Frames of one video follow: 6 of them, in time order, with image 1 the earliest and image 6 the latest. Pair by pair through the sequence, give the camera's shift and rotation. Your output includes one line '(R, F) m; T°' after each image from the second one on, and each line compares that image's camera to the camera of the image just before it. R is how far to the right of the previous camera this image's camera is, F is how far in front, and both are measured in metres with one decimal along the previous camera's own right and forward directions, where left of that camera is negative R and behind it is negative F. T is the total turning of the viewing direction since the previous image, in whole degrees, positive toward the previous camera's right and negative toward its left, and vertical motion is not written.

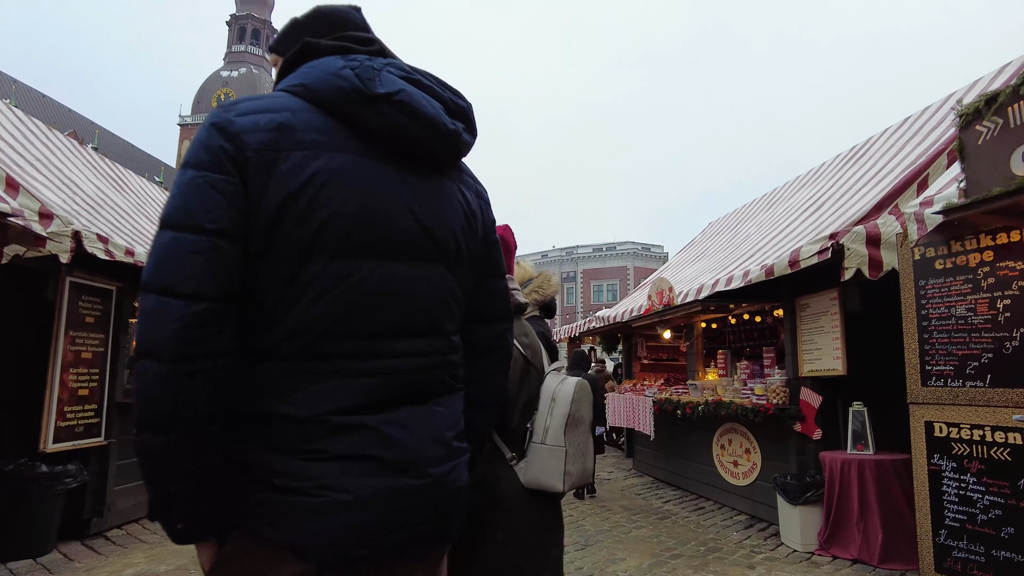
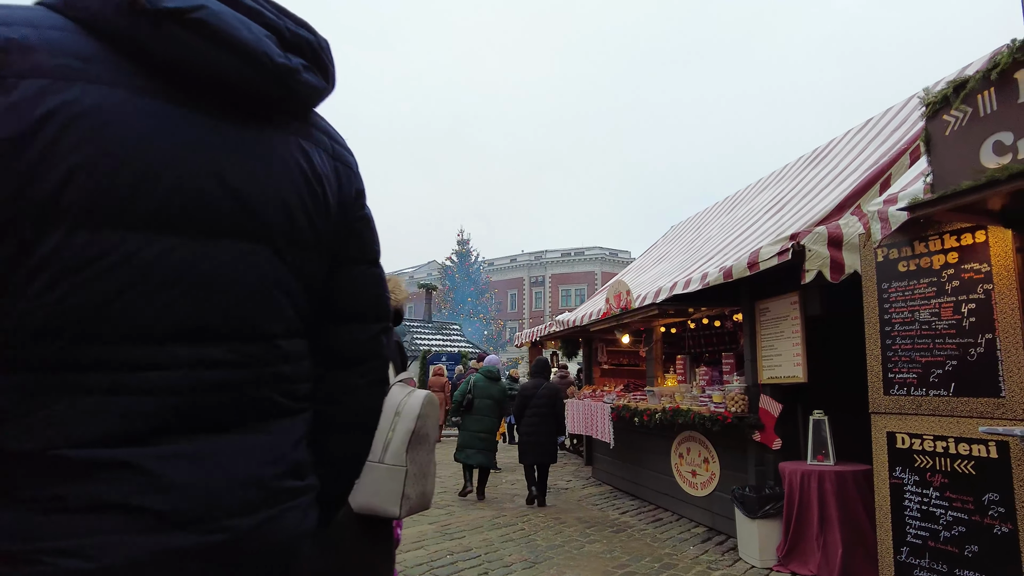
(+0.2, +0.3) m; +3°
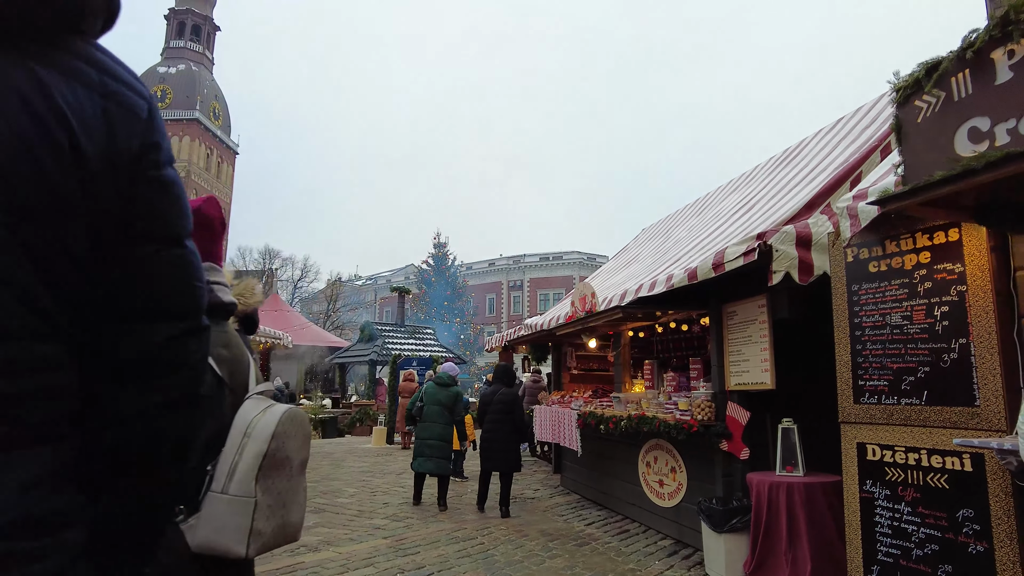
(+0.2, +0.3) m; +2°
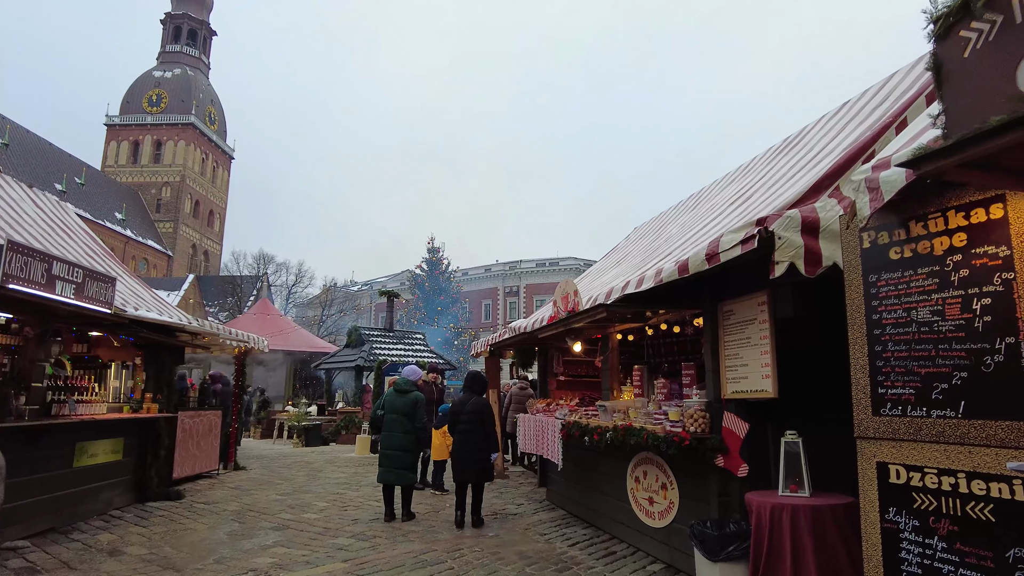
(+0.2, +0.6) m; 0°
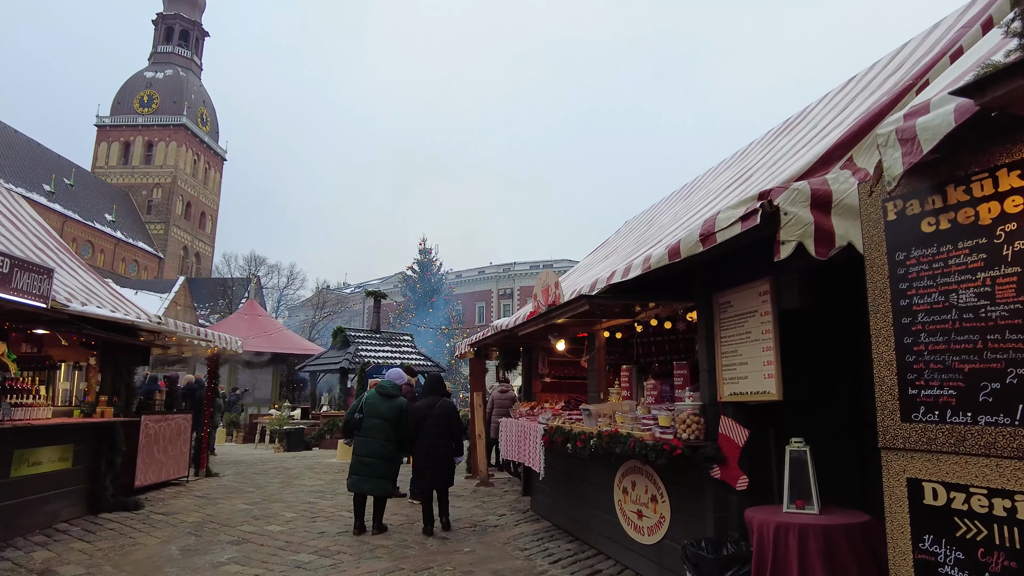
(+0.2, +0.5) m; 0°
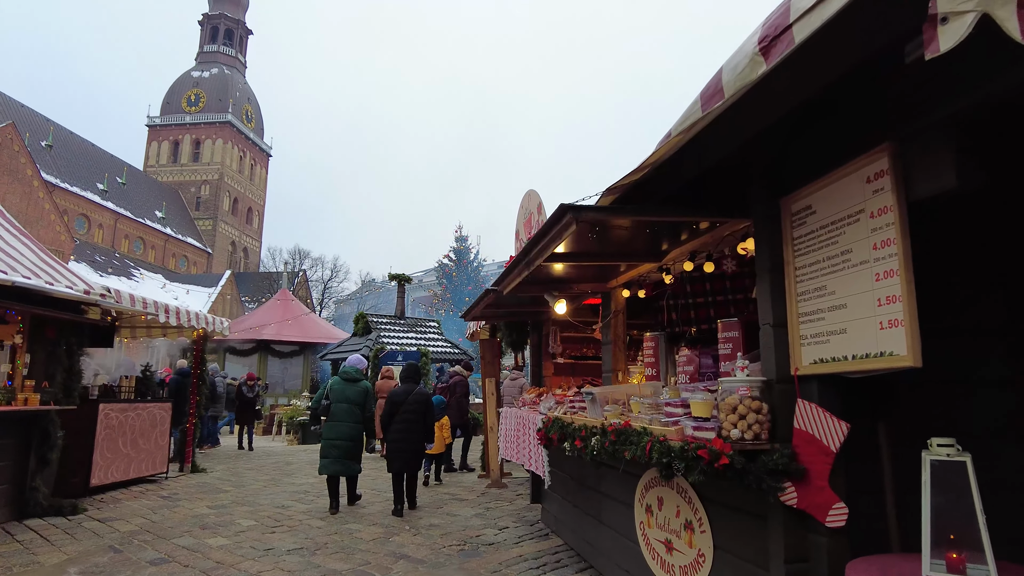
(+0.5, +1.7) m; -4°
